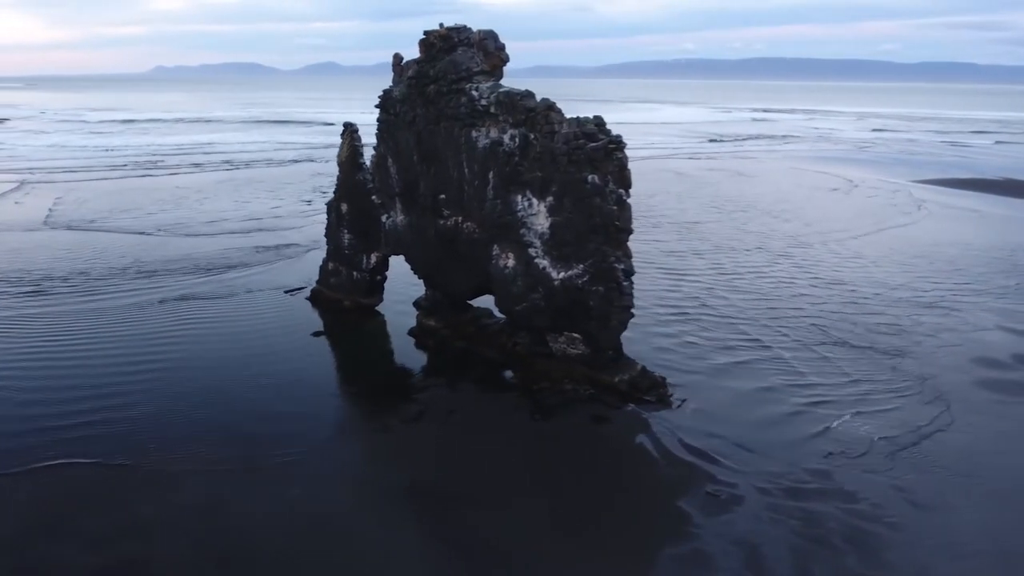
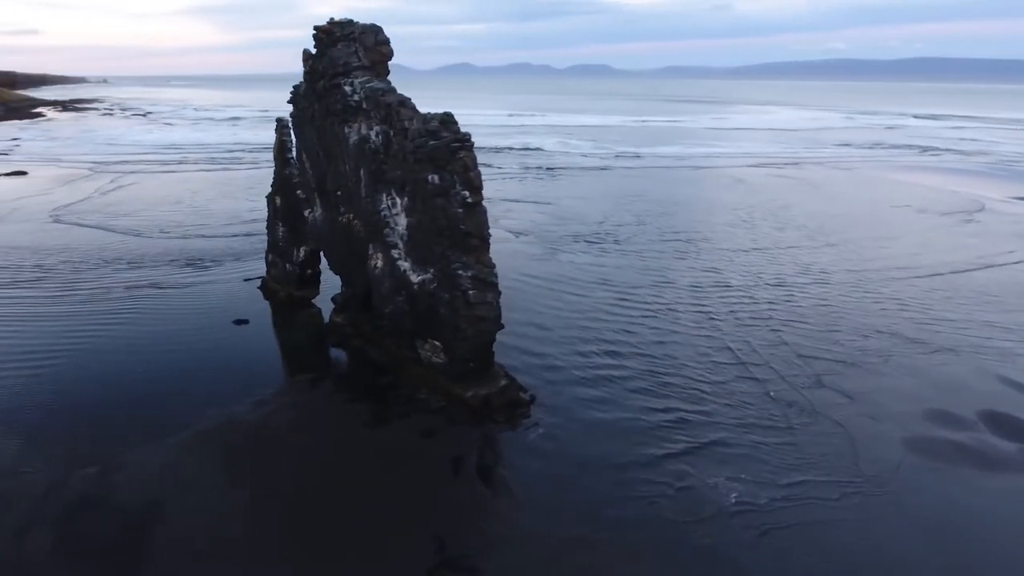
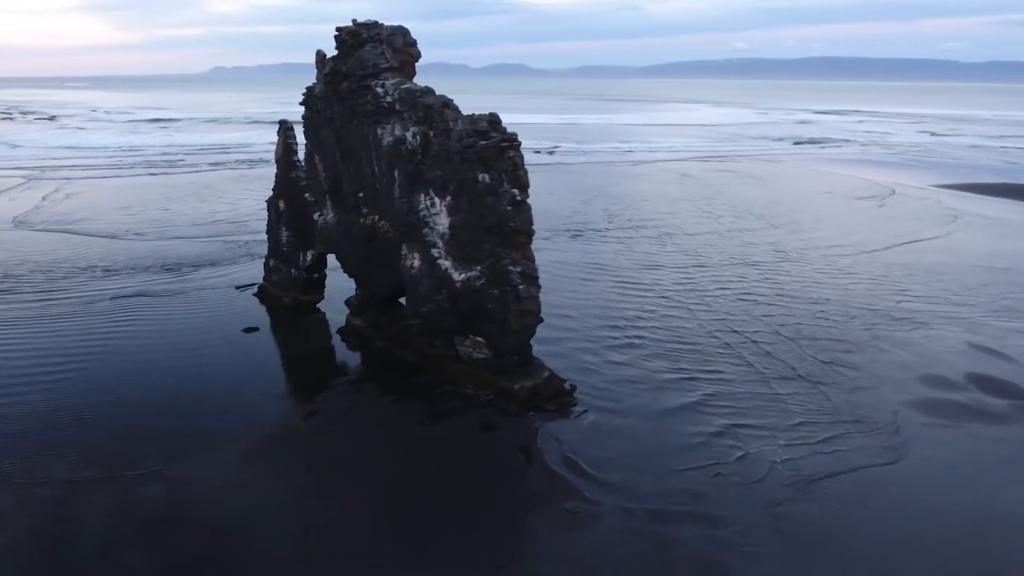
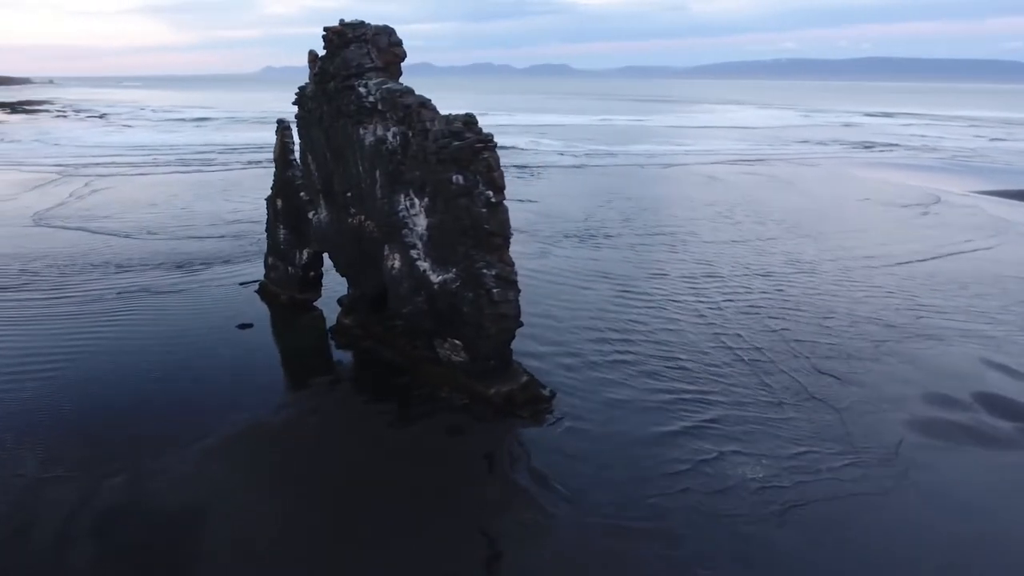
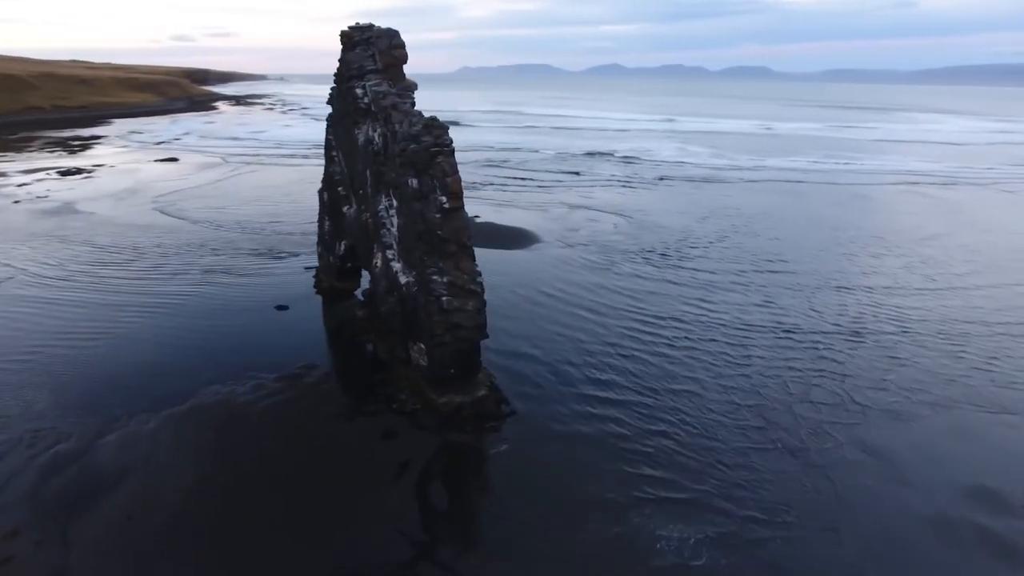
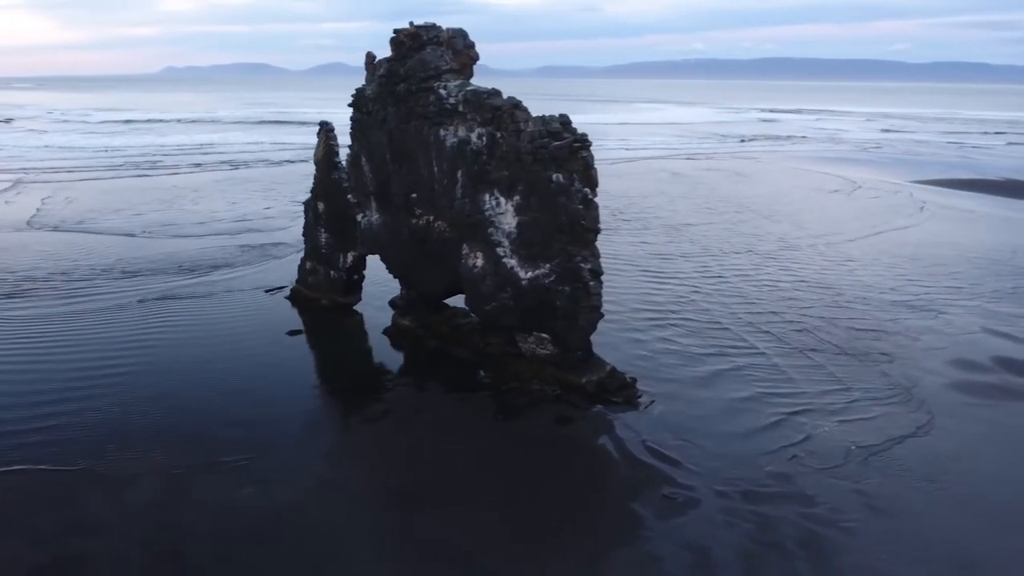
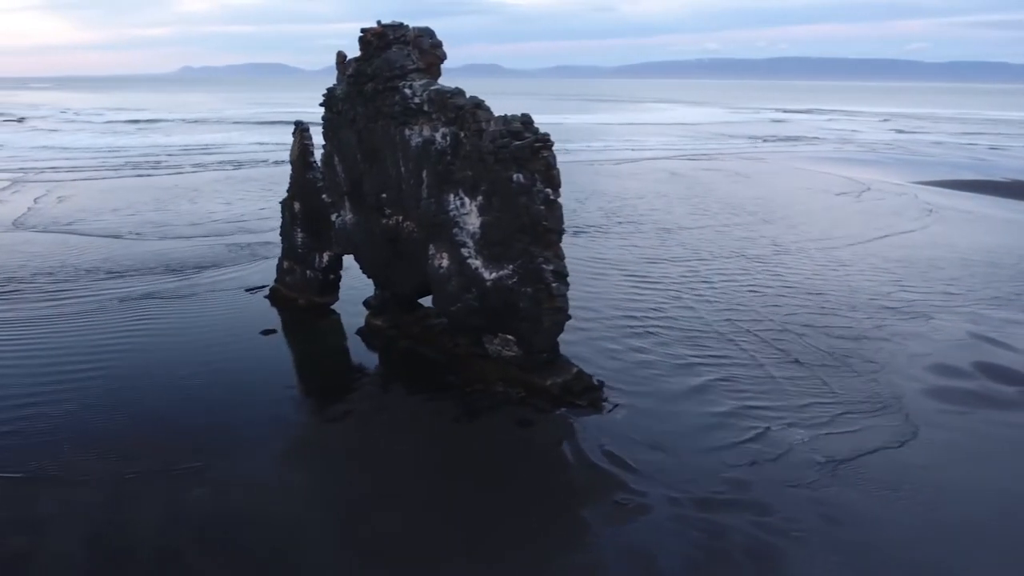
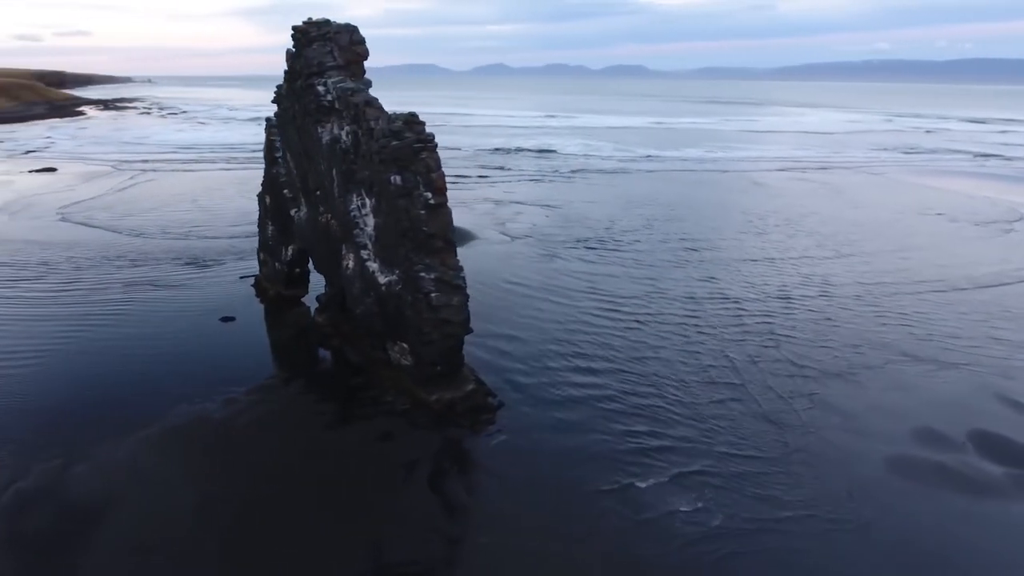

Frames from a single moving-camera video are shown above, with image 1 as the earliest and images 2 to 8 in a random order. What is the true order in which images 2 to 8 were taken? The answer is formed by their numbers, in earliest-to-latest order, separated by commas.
6, 7, 3, 4, 2, 8, 5
